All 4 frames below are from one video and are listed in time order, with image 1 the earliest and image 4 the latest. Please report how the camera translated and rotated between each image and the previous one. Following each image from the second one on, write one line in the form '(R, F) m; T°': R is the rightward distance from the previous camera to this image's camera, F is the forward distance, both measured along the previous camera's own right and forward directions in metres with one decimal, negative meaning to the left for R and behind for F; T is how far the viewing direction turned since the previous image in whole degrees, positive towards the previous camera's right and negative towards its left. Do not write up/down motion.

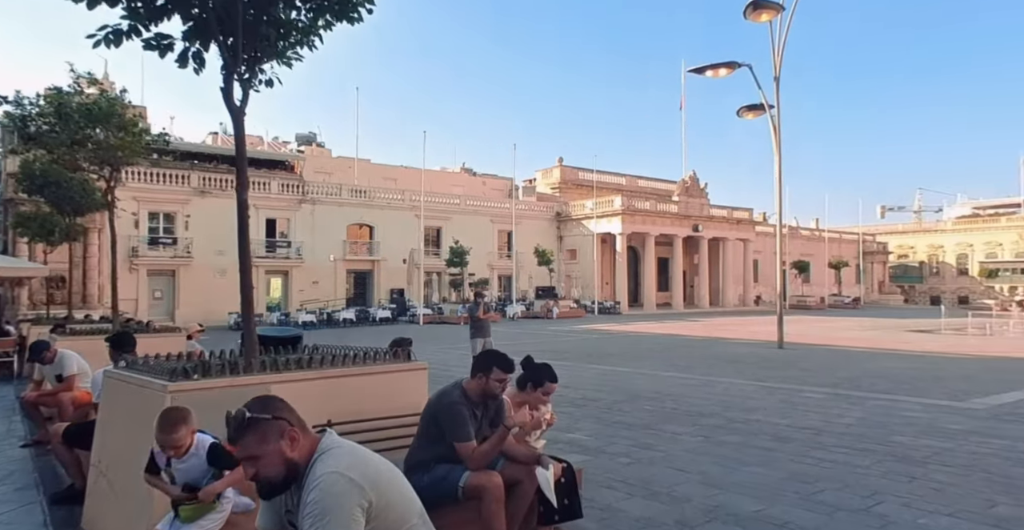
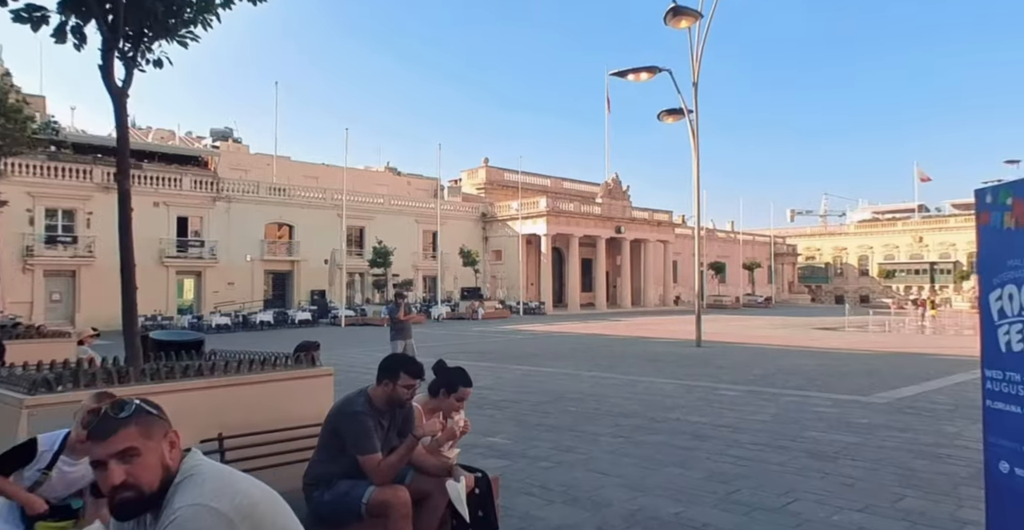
(+0.1, +0.2) m; +6°
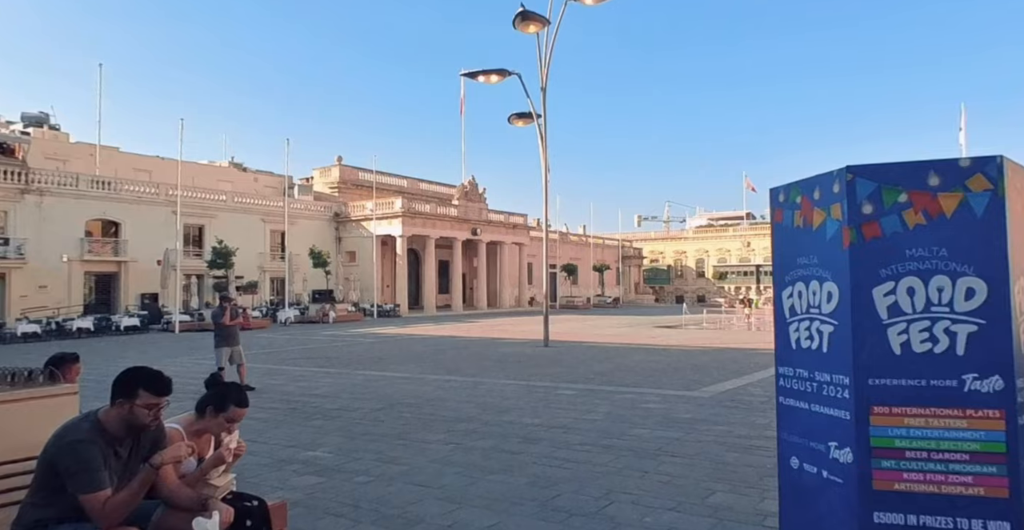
(+0.3, +0.3) m; +11°
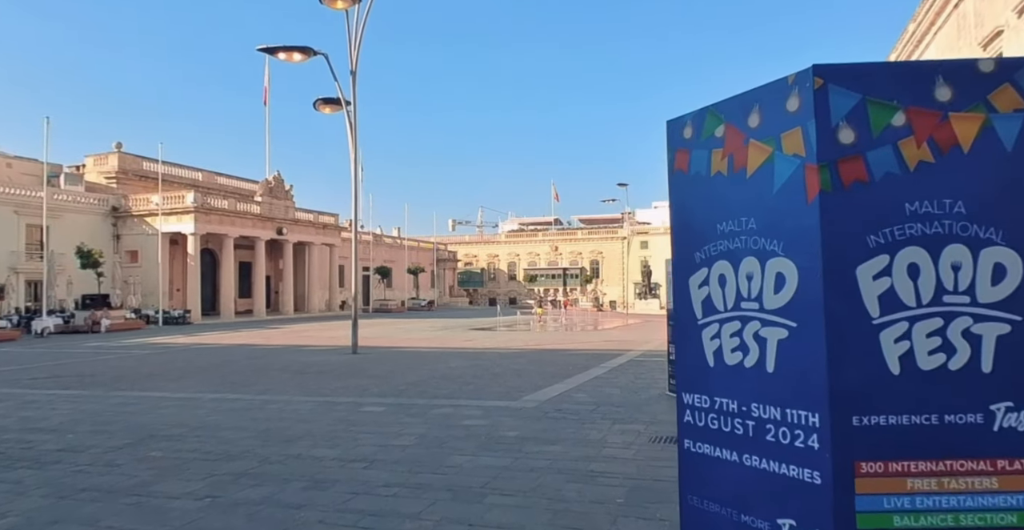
(+0.2, +1.6) m; +14°
